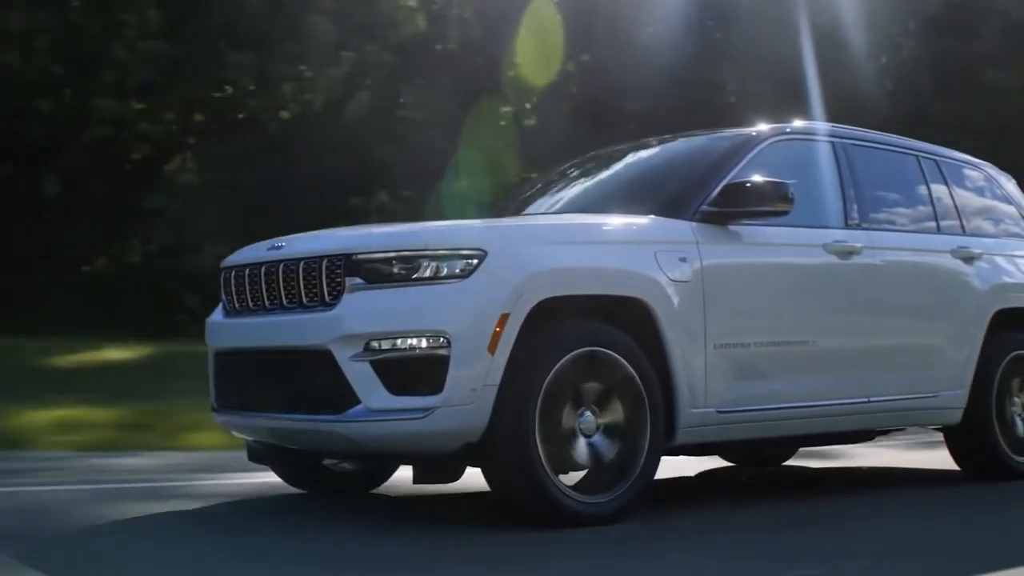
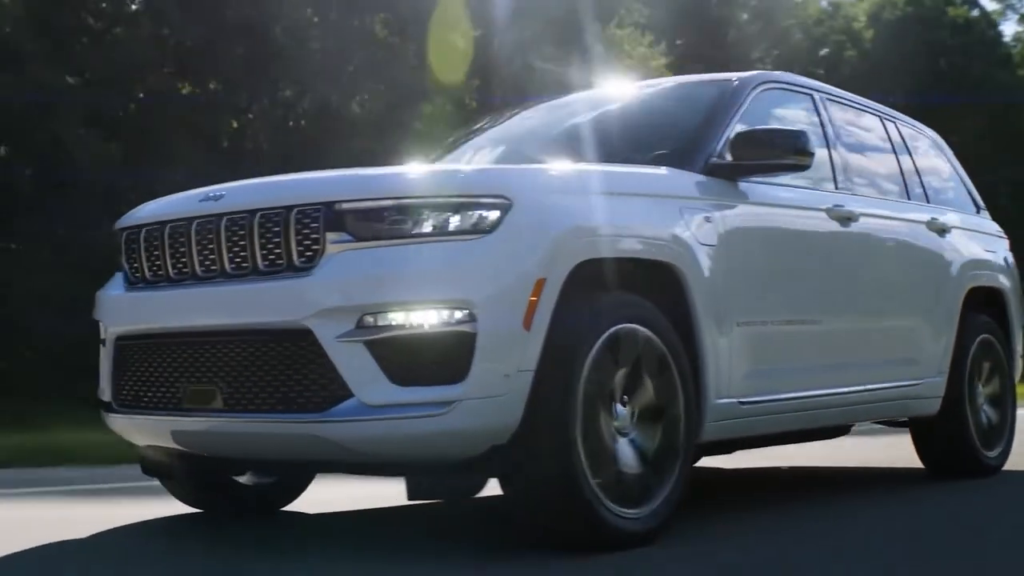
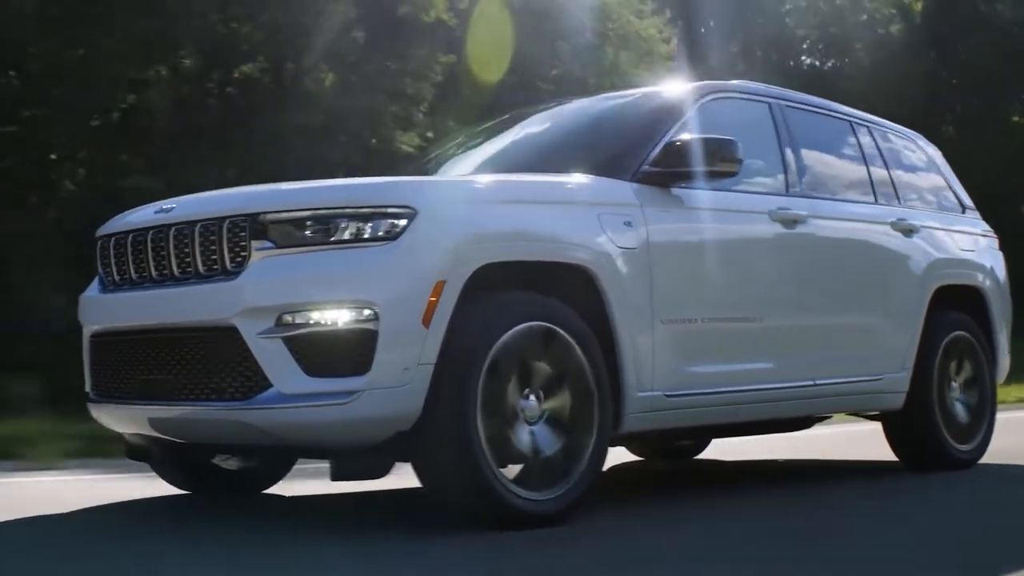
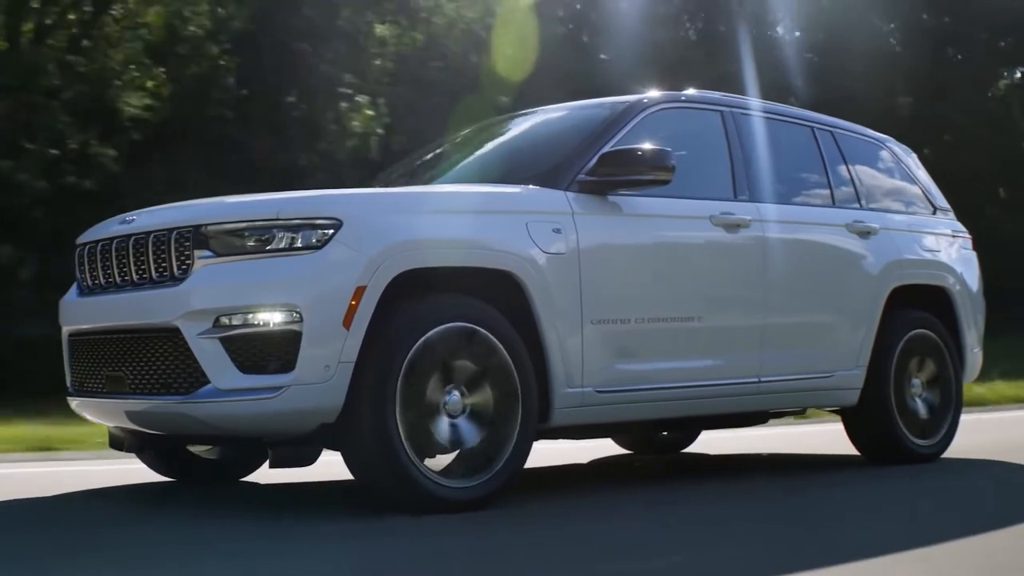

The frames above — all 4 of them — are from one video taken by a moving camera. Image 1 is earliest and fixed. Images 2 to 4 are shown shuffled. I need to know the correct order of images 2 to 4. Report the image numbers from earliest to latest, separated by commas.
4, 3, 2
